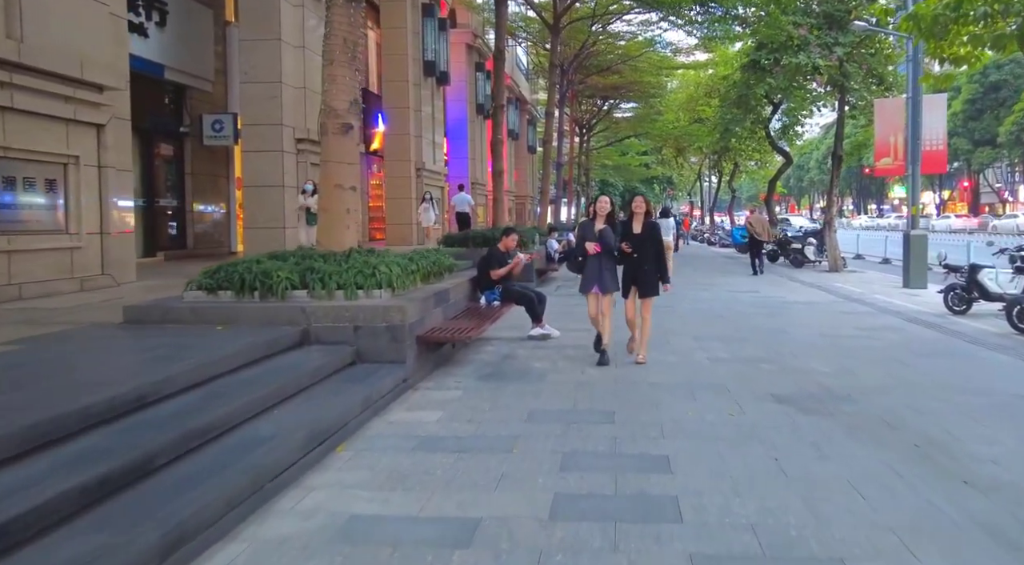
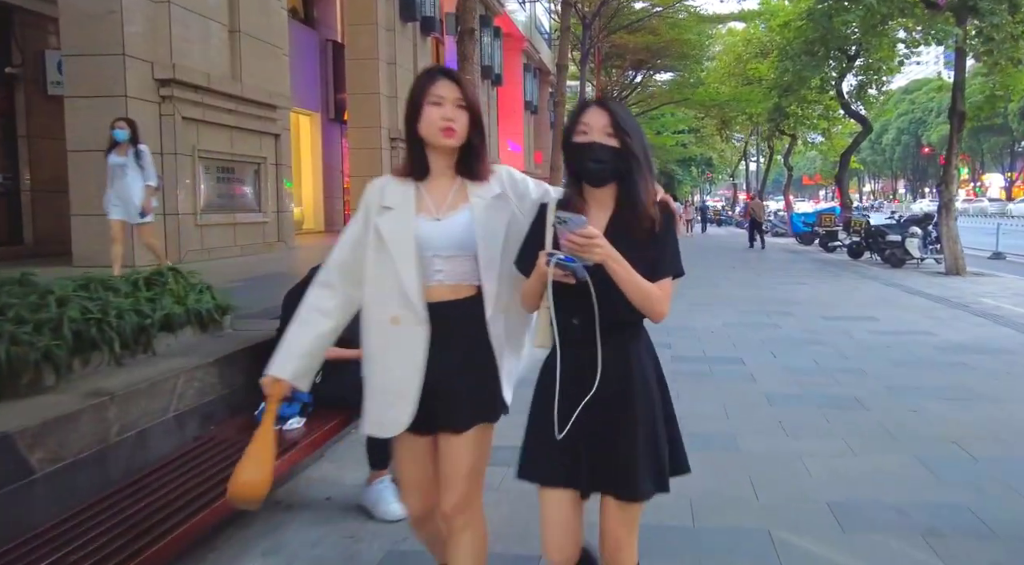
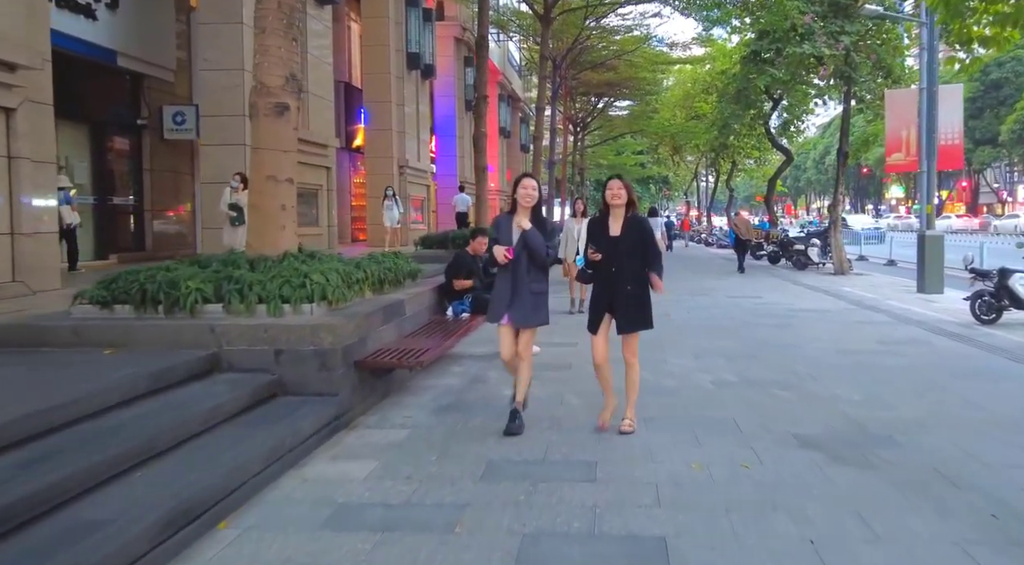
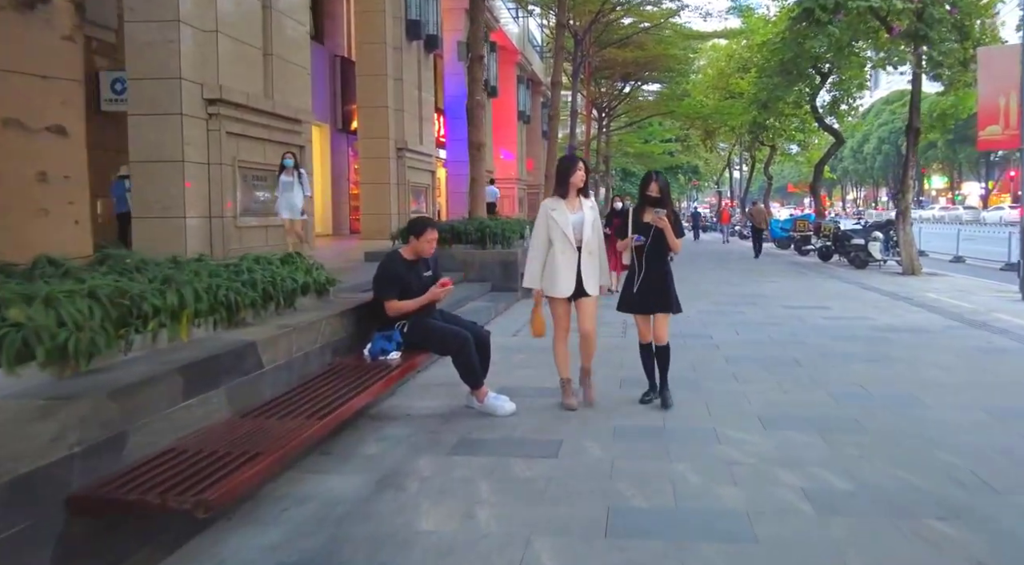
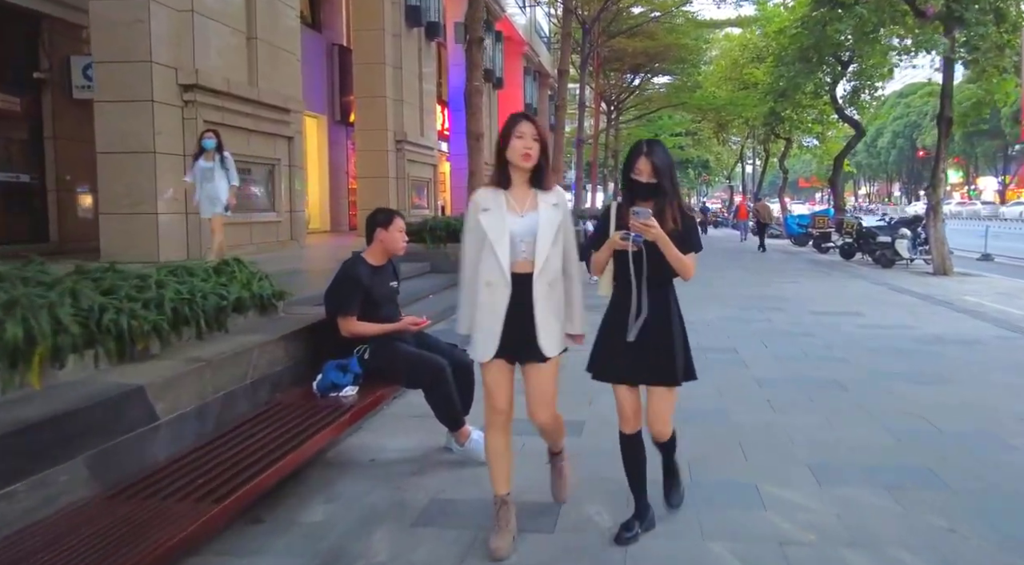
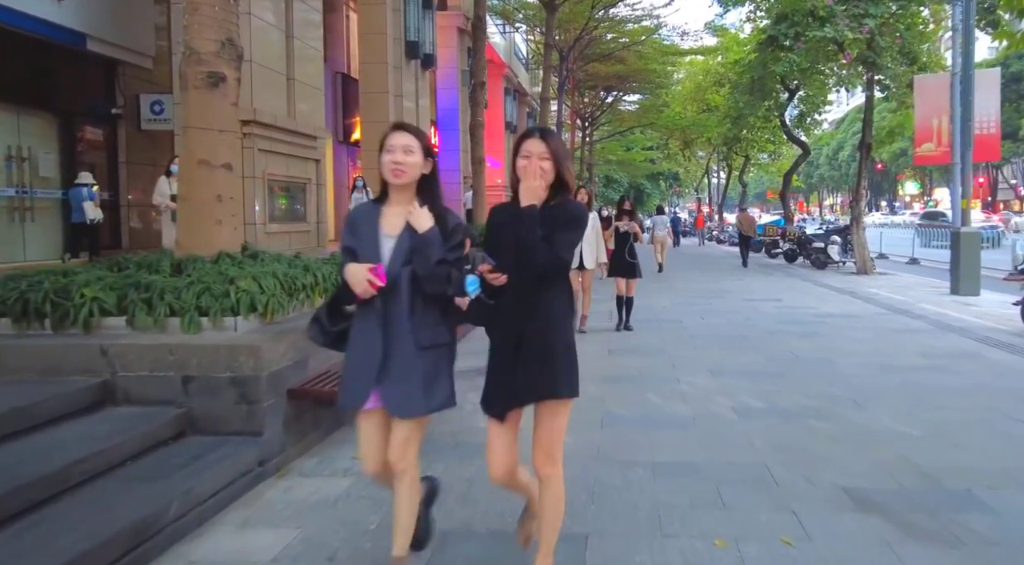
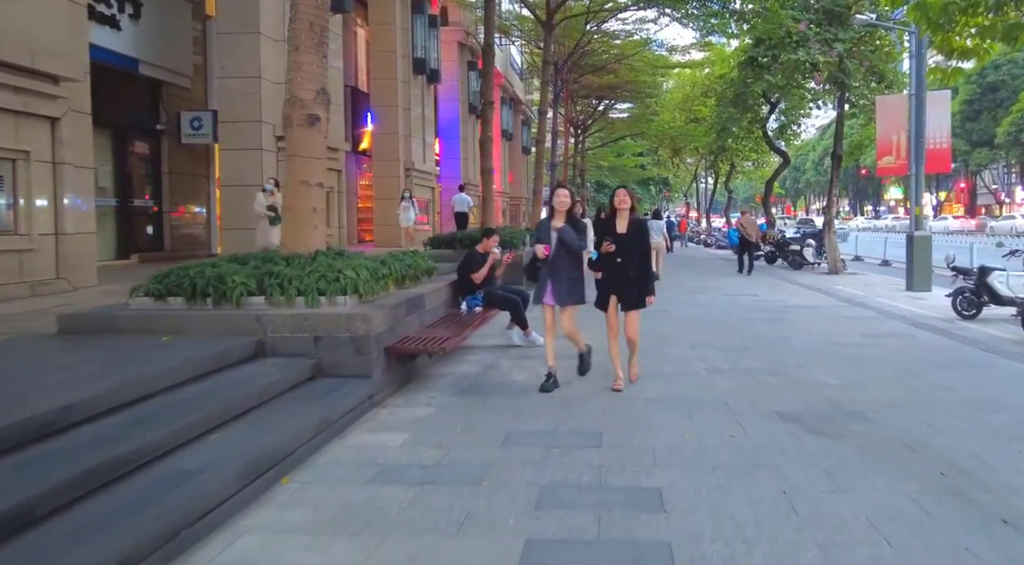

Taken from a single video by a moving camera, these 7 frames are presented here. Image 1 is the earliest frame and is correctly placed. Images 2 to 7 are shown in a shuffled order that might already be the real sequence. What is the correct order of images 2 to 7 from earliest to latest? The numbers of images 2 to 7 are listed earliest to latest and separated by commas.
7, 3, 6, 4, 5, 2
